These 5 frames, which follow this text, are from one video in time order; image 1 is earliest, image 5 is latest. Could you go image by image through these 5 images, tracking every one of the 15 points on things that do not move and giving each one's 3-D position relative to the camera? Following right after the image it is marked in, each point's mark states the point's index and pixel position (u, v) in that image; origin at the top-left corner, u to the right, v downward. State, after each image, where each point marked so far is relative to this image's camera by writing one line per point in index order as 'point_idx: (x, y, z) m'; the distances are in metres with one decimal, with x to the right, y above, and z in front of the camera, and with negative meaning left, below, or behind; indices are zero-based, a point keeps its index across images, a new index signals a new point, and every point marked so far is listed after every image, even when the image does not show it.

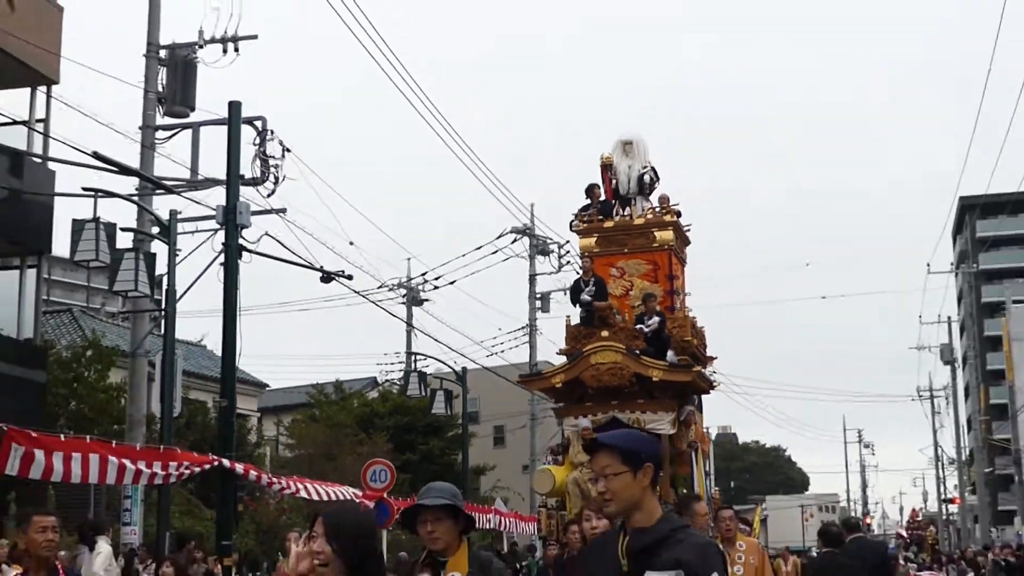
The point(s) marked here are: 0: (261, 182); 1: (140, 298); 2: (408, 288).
0: (-3.7, +1.6, +16.0) m
1: (-5.4, -0.2, +15.6) m
2: (-1.6, 0.0, +16.6) m
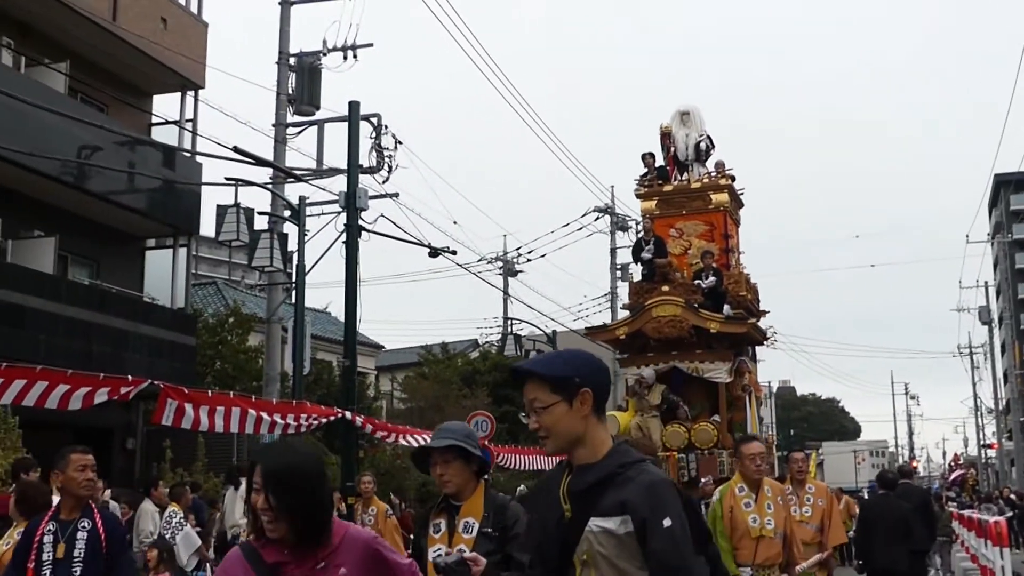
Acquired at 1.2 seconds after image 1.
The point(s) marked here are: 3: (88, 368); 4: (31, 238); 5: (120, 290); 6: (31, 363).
0: (-2.3, +2.0, +18.4) m
1: (-4.0, +0.3, +18.2) m
2: (-0.1, +0.5, +19.0) m
3: (-6.8, -1.3, +17.3) m
4: (-7.6, +0.8, +17.1) m
5: (-6.8, 0.0, +18.8) m
6: (-7.2, -1.1, +16.2) m
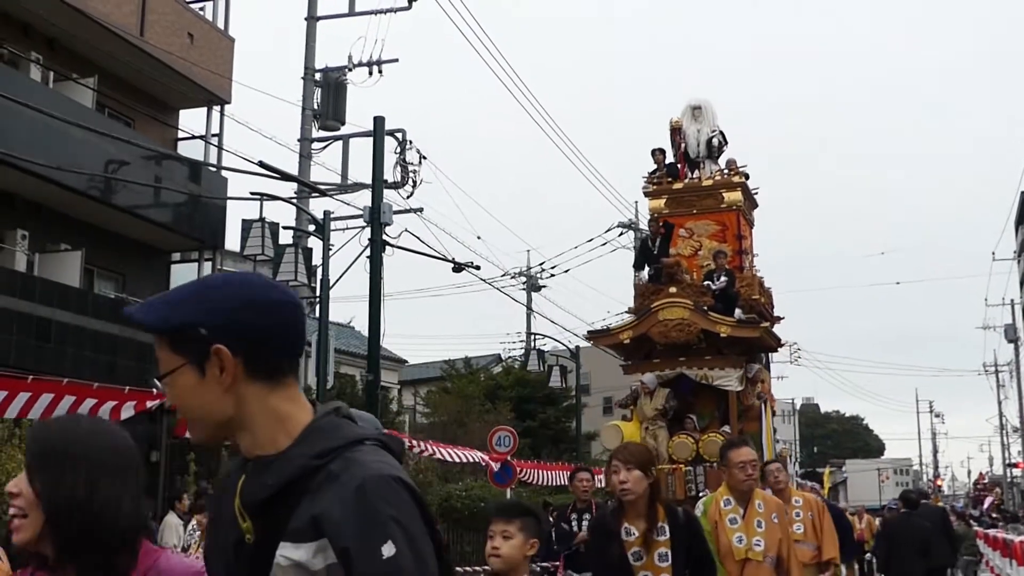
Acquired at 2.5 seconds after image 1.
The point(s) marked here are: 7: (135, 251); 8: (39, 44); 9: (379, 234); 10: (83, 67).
0: (-1.9, +1.8, +18.4) m
1: (-3.6, 0.0, +18.2) m
2: (+0.3, +0.2, +19.0) m
3: (-6.4, -1.5, +17.4) m
4: (-7.2, +0.6, +17.2) m
5: (-6.4, -0.3, +18.9) m
6: (-6.9, -1.4, +16.3) m
7: (-6.7, +0.7, +19.3) m
8: (-7.3, +3.8, +16.7) m
9: (-2.3, +0.9, +18.4) m
10: (-7.0, +3.6, +17.7) m
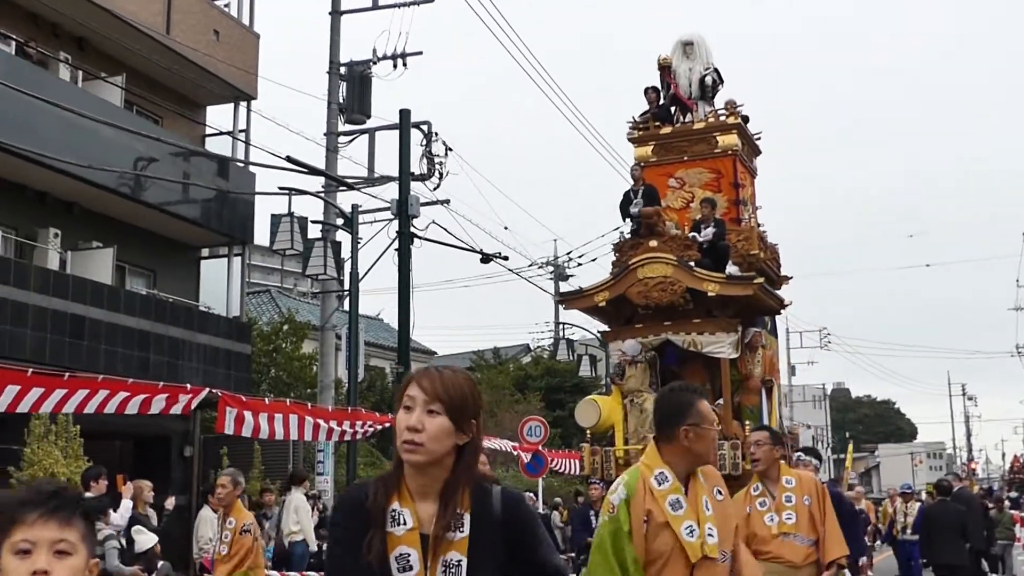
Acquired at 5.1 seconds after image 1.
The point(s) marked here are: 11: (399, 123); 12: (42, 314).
0: (-1.4, +1.9, +18.5) m
1: (-3.1, +0.1, +18.3) m
2: (+0.8, +0.4, +19.0) m
3: (-5.9, -1.4, +17.5) m
4: (-6.8, +0.6, +17.3) m
5: (-5.9, -0.2, +19.0) m
6: (-6.4, -1.3, +16.5) m
7: (-6.3, +0.7, +19.4) m
8: (-6.9, +3.8, +16.9) m
9: (-1.8, +1.1, +18.5) m
10: (-6.6, +3.7, +17.8) m
11: (-1.9, +2.8, +18.2) m
12: (-6.7, -0.4, +15.4) m
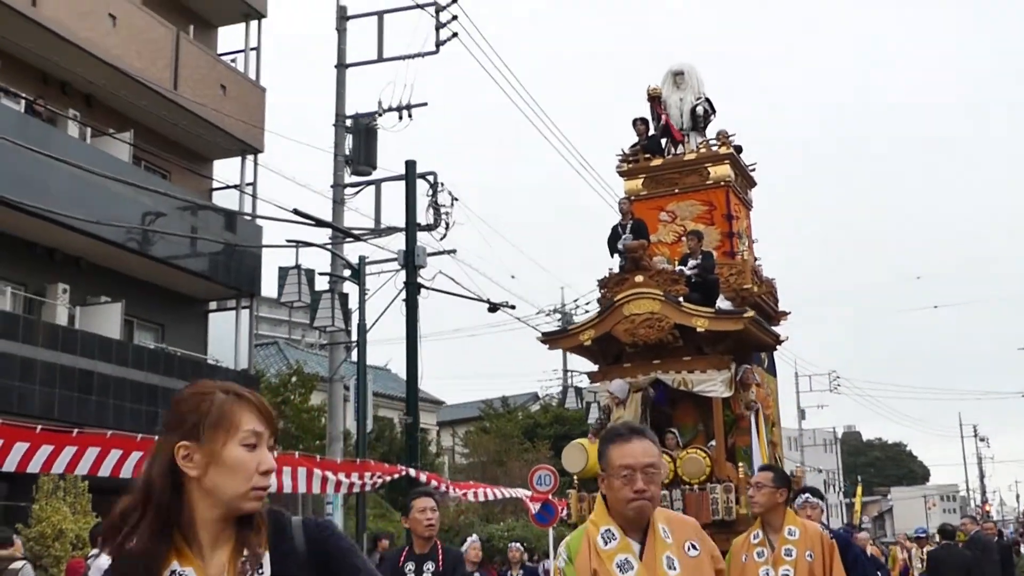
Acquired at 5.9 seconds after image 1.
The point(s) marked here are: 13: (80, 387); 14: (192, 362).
0: (-1.3, +1.0, +18.6) m
1: (-3.0, -0.7, +18.3) m
2: (+0.9, -0.4, +19.0) m
3: (-5.8, -2.3, +17.5) m
4: (-6.7, -0.3, +17.4) m
5: (-5.8, -1.1, +19.0) m
6: (-6.2, -2.1, +16.4) m
7: (-6.1, -0.2, +19.4) m
8: (-6.9, +2.9, +17.0) m
9: (-1.7, +0.2, +18.5) m
10: (-6.6, +2.8, +18.0) m
11: (-1.8, +1.9, +18.3) m
12: (-6.6, -1.2, +15.4) m
13: (-6.4, -1.5, +16.0) m
14: (-5.5, -1.3, +18.7) m
